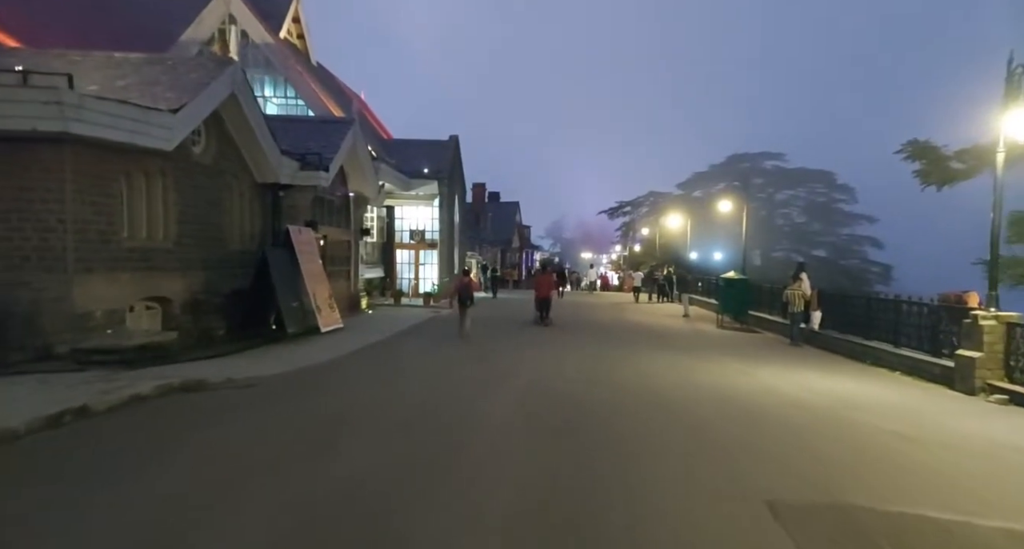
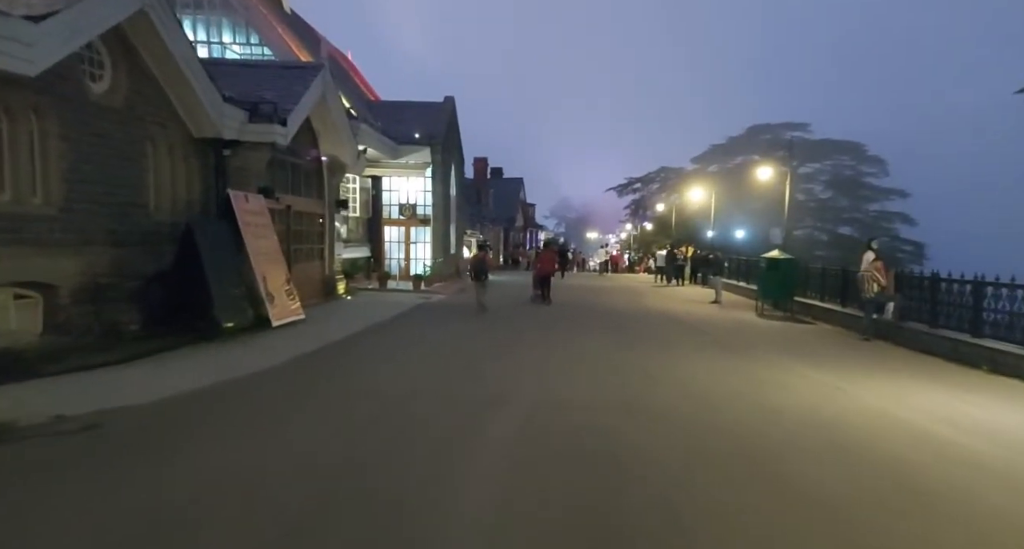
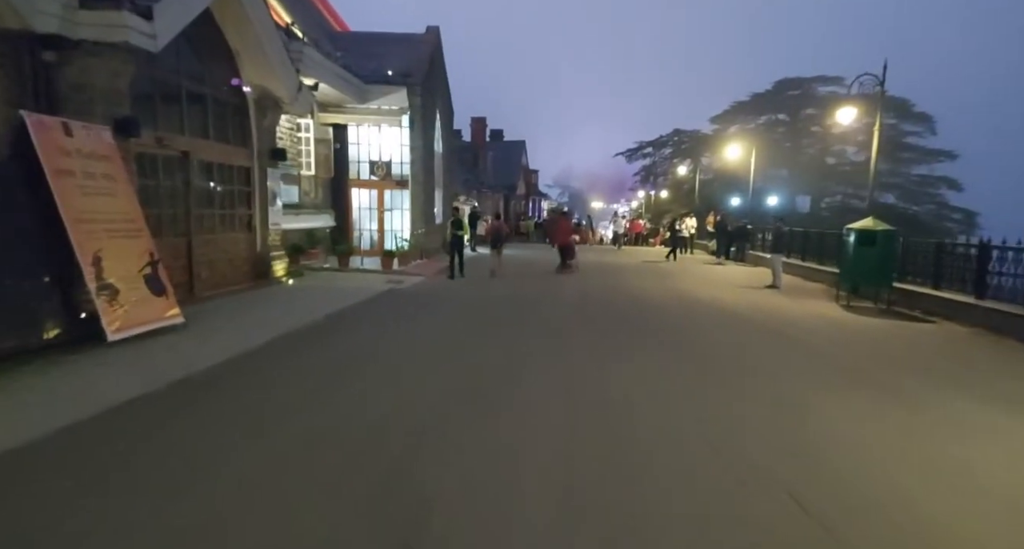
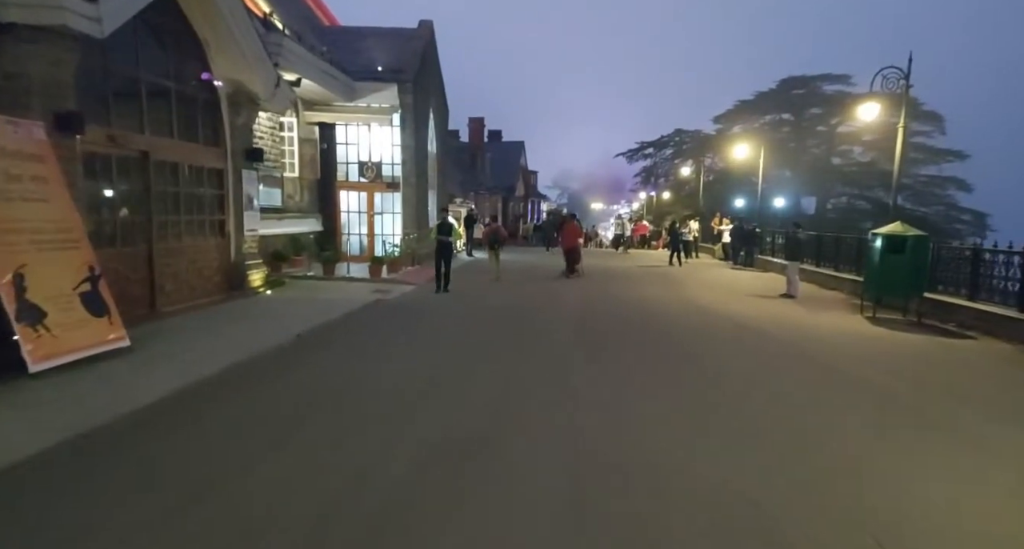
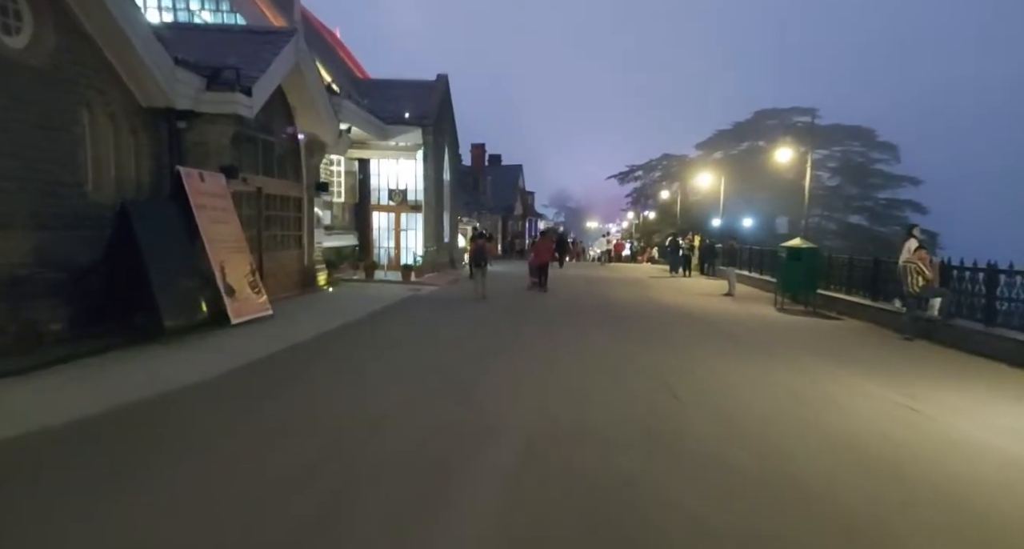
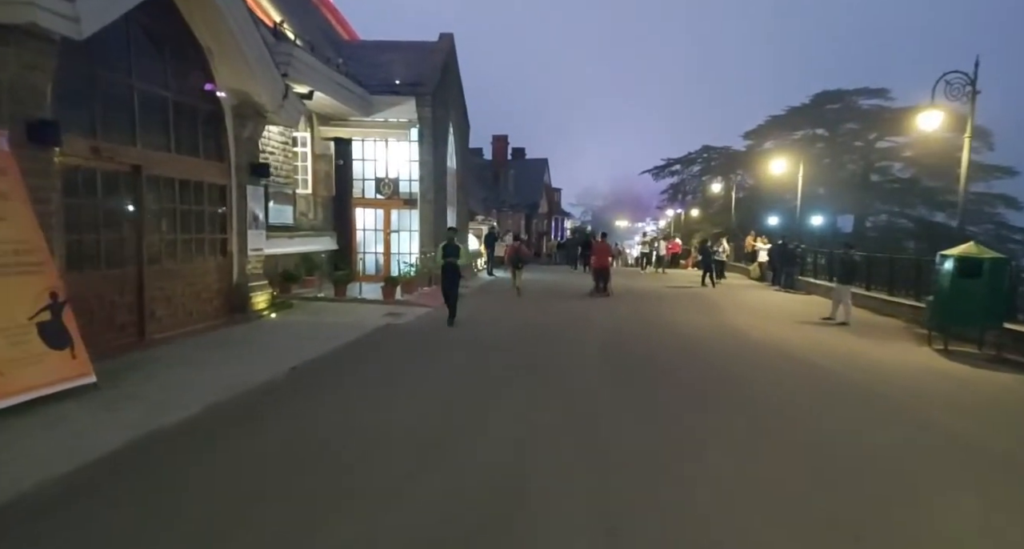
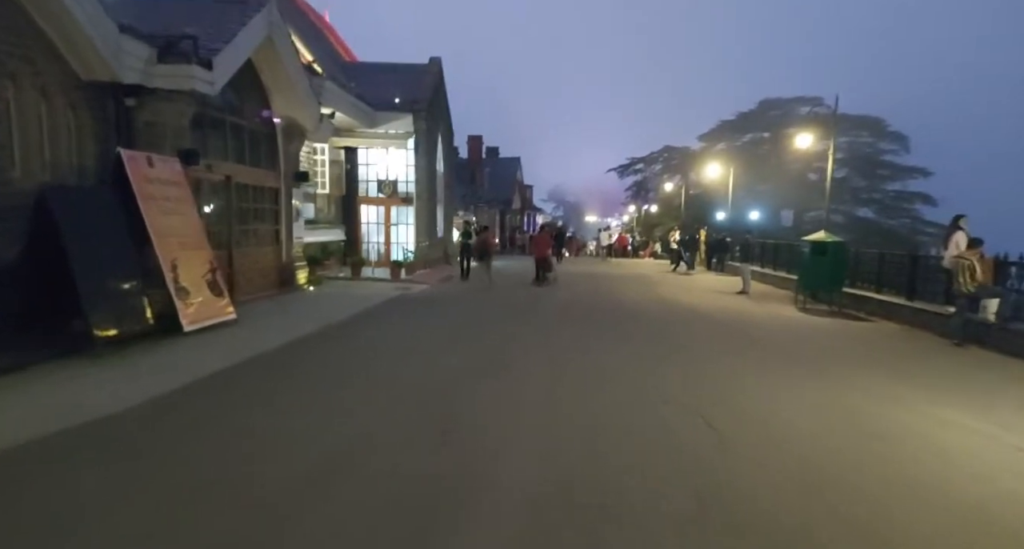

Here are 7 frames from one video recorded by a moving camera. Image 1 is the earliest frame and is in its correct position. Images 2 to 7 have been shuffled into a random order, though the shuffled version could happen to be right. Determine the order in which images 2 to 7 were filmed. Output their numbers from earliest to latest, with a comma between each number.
2, 5, 7, 3, 4, 6
